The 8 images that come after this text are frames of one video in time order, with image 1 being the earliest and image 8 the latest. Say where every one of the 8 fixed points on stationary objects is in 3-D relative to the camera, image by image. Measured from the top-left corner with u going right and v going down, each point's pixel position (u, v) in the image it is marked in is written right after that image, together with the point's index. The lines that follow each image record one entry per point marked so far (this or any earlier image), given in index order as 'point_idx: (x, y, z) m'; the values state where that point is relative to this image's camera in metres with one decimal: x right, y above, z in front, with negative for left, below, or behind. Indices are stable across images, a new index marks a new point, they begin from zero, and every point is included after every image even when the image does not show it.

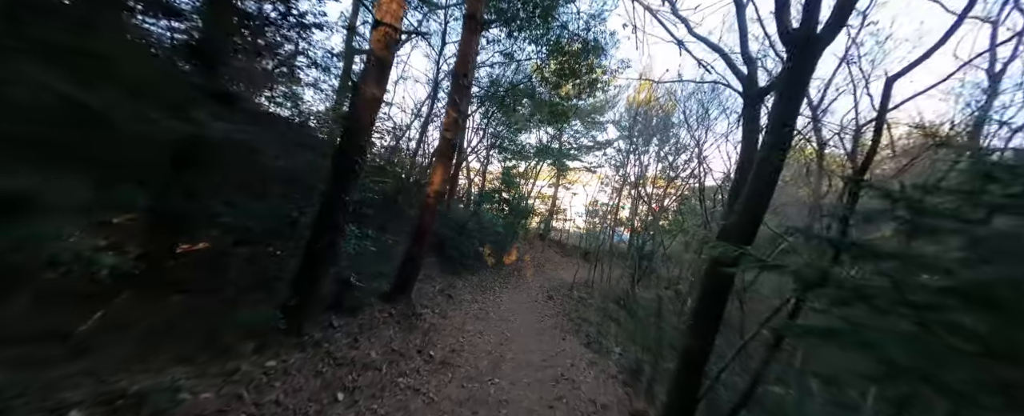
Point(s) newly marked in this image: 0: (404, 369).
0: (-1.5, -2.1, +4.2) m
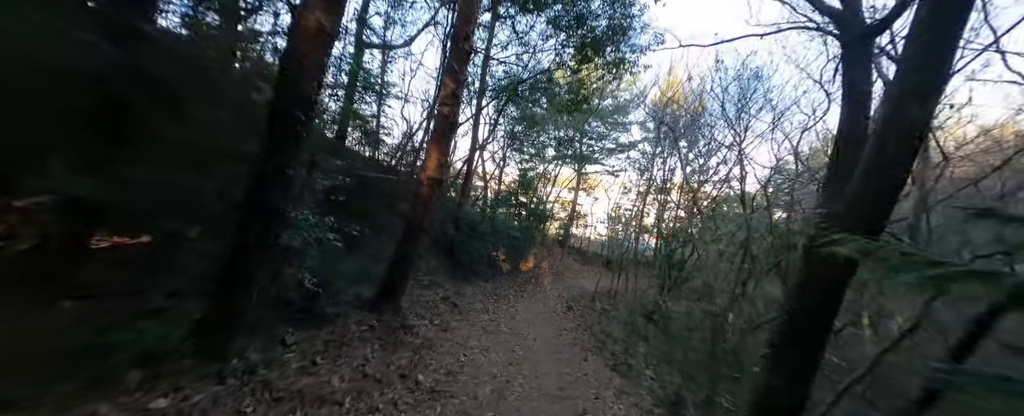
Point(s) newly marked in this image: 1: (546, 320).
0: (-1.4, -2.0, +3.3) m
1: (+1.0, -3.4, +9.7) m
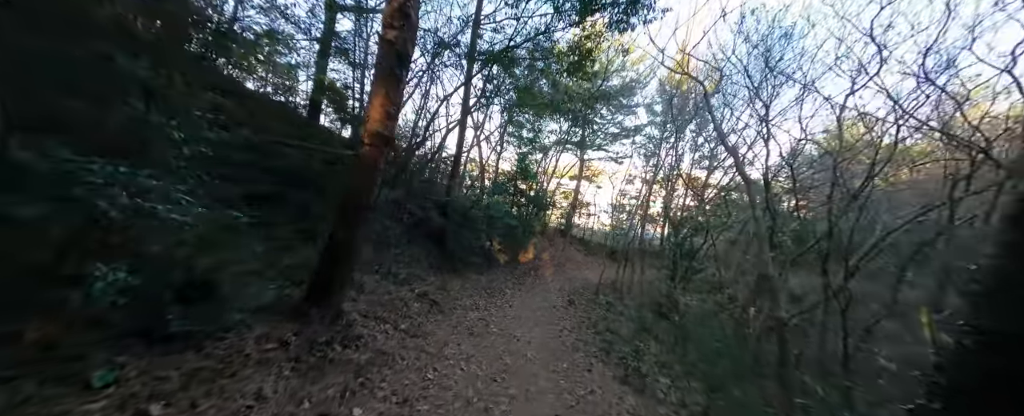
0: (-1.6, -1.7, +2.3) m
1: (+0.9, -2.9, +8.6) m
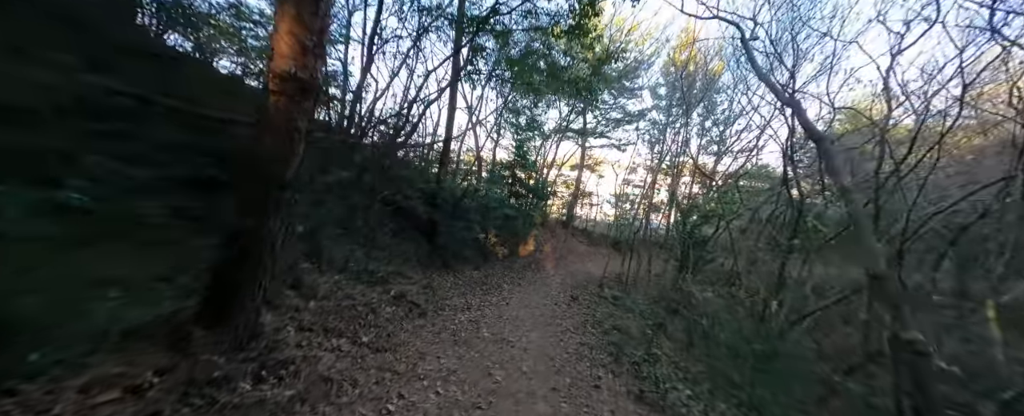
0: (-1.7, -1.6, +1.4) m
1: (+0.8, -2.6, +7.7) m
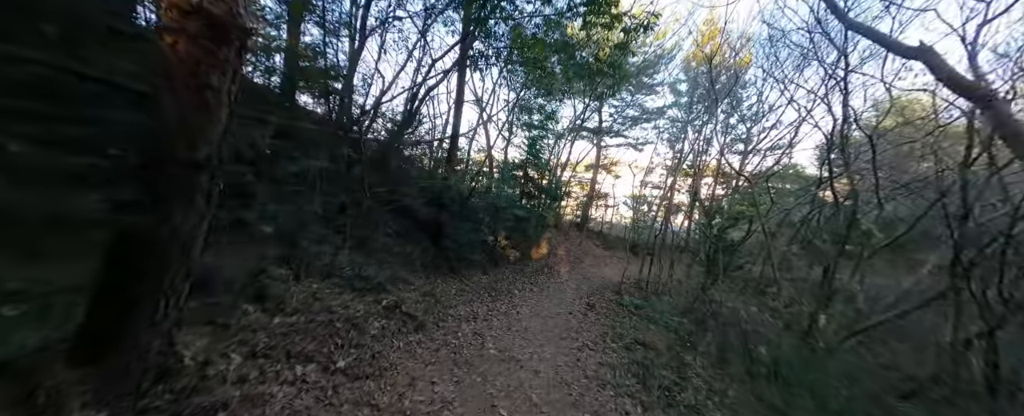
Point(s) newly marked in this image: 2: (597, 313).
0: (-1.7, -1.5, +0.8) m
1: (+1.0, -2.6, +7.0) m
2: (+2.5, -3.1, +9.4) m
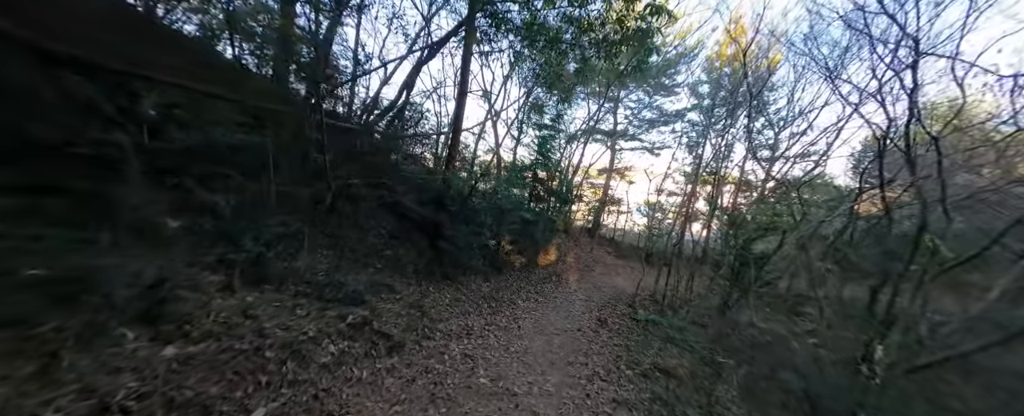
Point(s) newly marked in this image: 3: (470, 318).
0: (-1.9, -1.4, 0.0) m
1: (+1.0, -2.6, +6.1) m
2: (+2.6, -3.2, +8.4) m
3: (-0.8, -2.1, +6.2) m
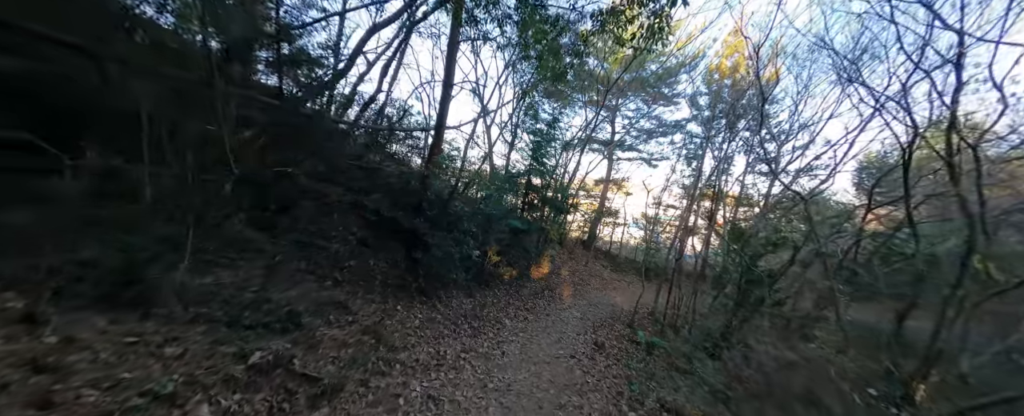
0: (-2.1, -1.3, -1.0) m
1: (+0.7, -2.8, +5.1) m
2: (+2.2, -3.4, +7.5) m
3: (-1.1, -2.2, +5.2) m
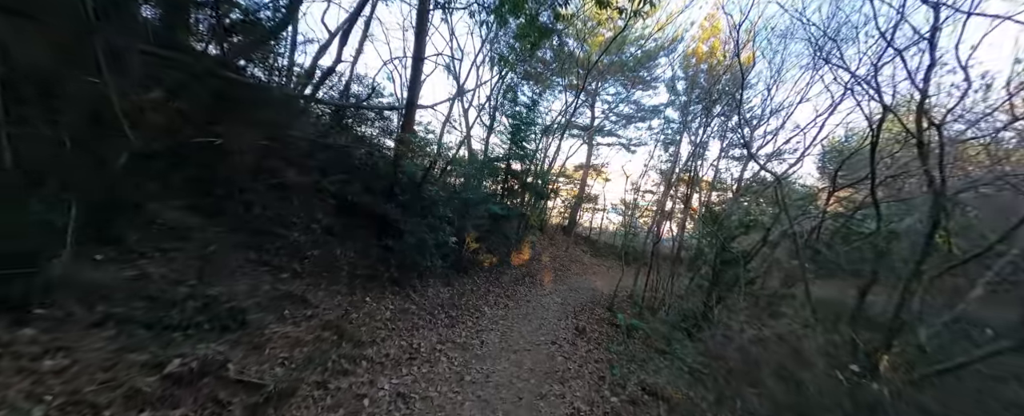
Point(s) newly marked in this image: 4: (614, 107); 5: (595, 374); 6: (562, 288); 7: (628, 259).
0: (-2.1, -1.3, -1.4) m
1: (+0.4, -2.5, +4.9) m
2: (+1.7, -3.0, +7.4) m
3: (-1.4, -1.9, +4.9) m
4: (+5.9, +5.8, +18.0) m
5: (+1.5, -2.9, +5.4) m
6: (+2.0, -3.2, +12.6) m
7: (+6.3, -2.8, +17.9) m
